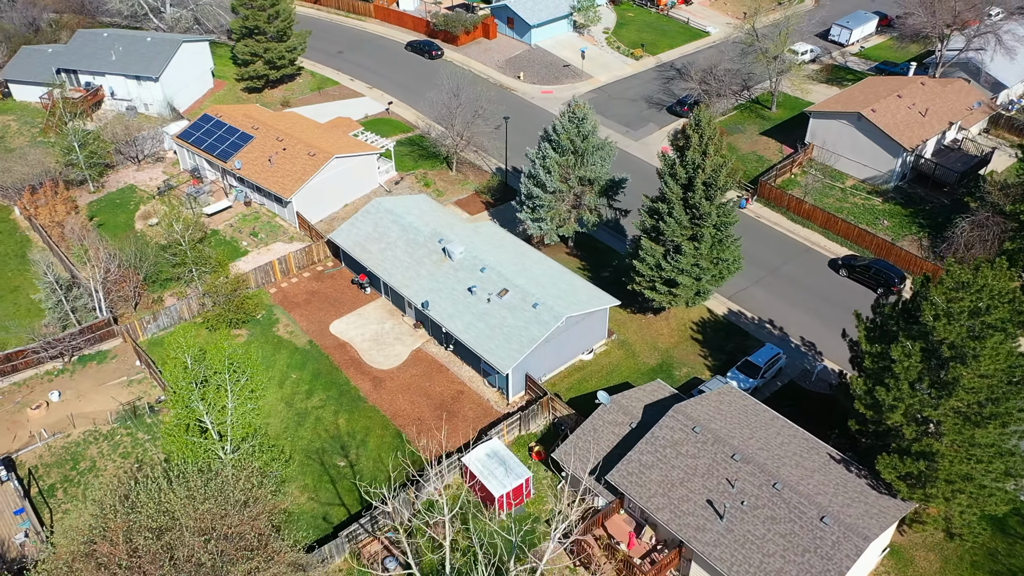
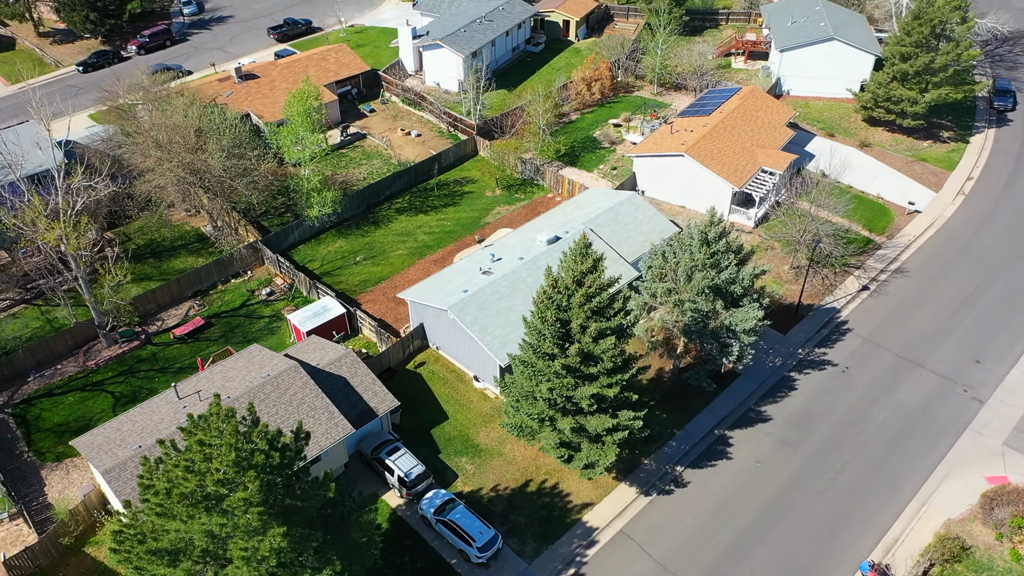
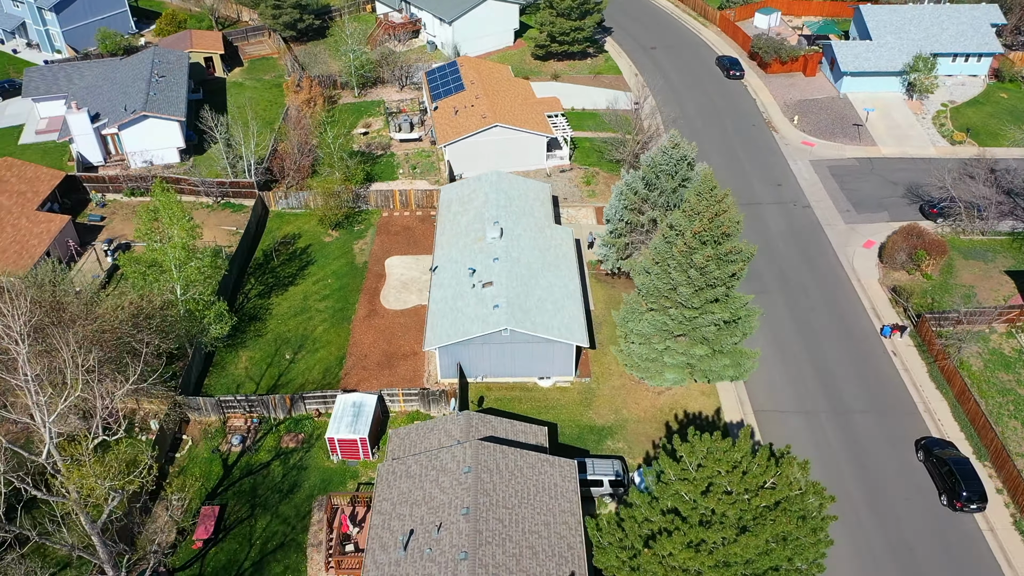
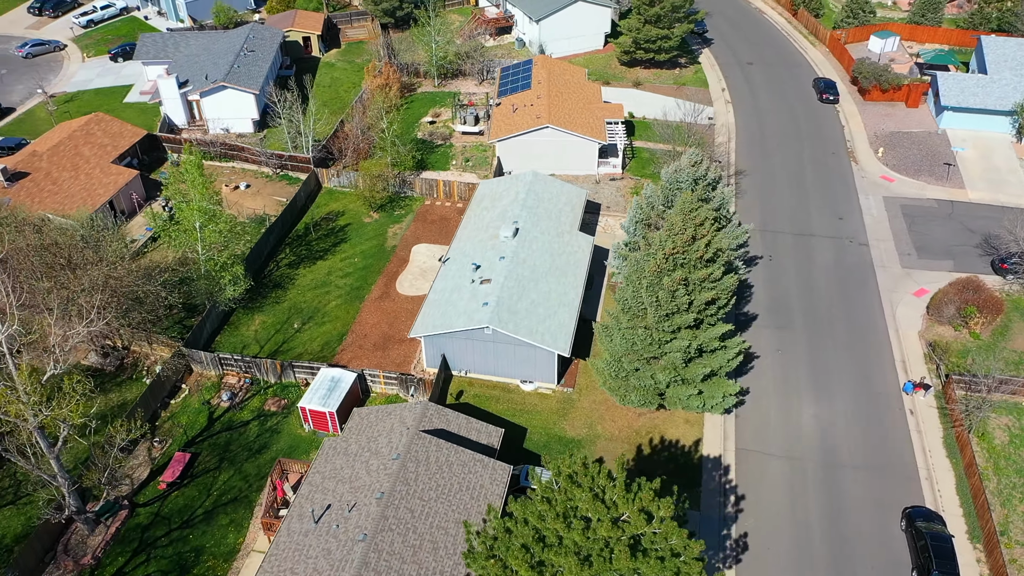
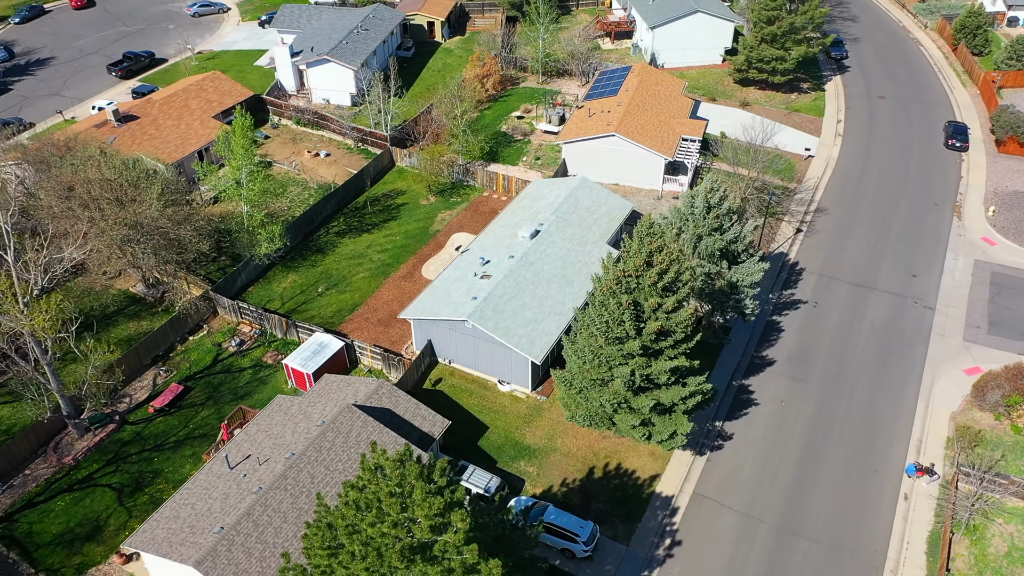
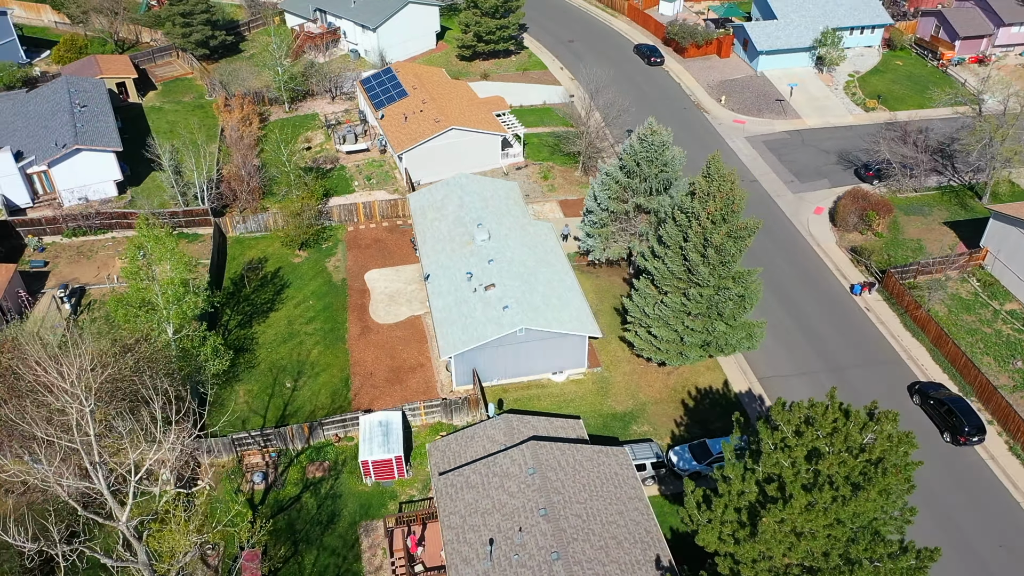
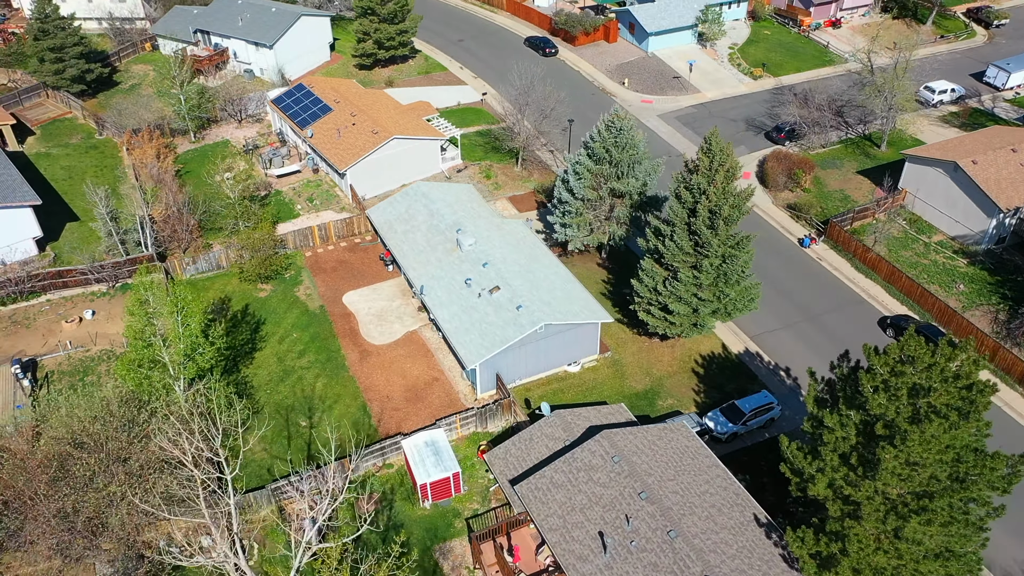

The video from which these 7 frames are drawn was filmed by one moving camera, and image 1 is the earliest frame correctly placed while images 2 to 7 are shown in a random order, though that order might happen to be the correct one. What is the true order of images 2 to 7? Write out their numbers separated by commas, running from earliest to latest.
7, 6, 3, 4, 5, 2
